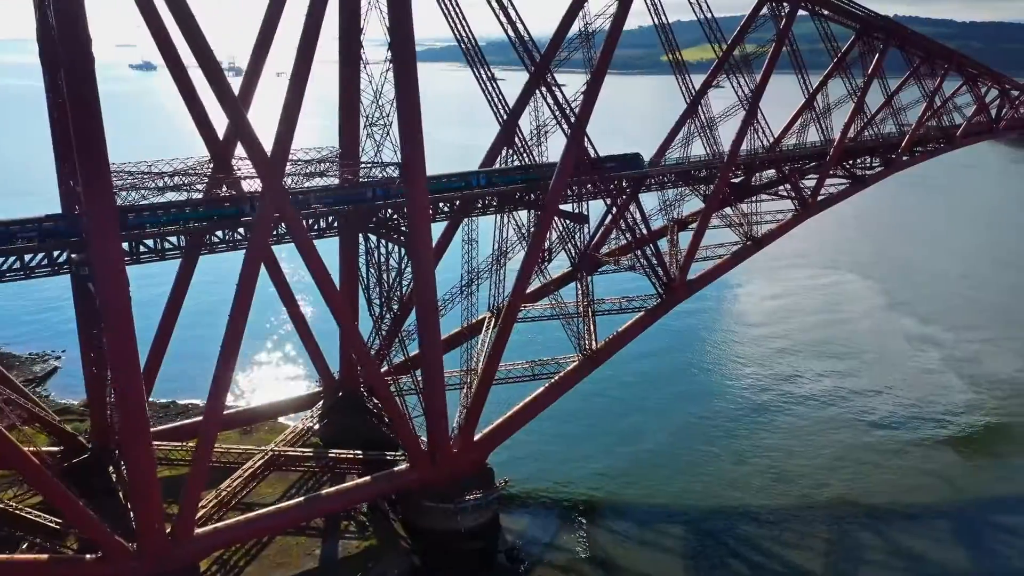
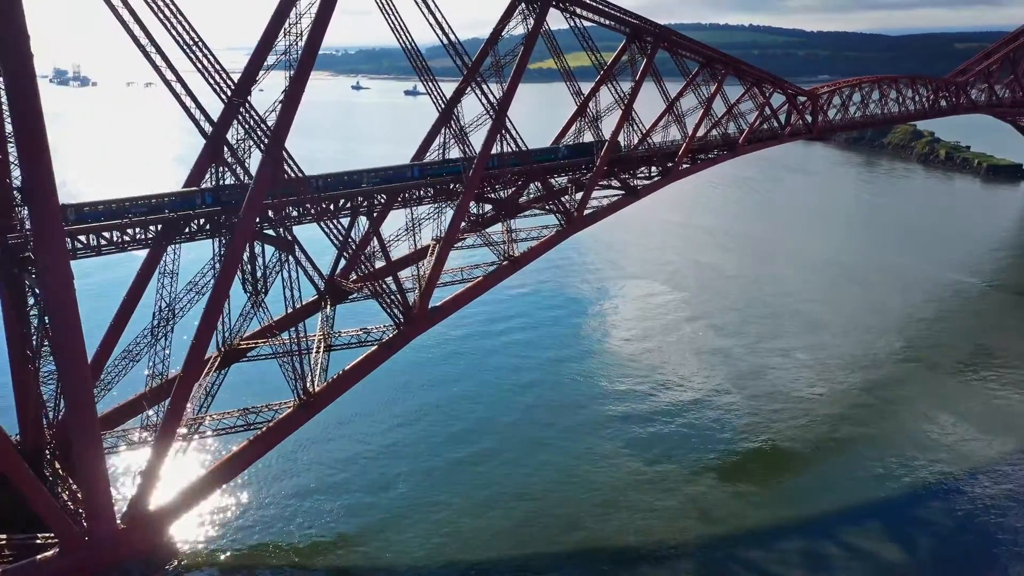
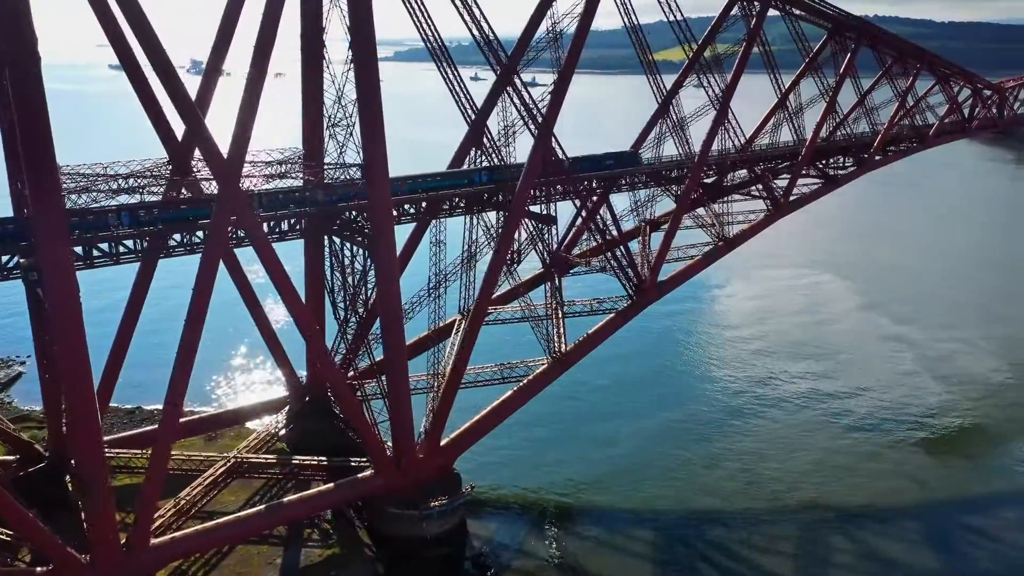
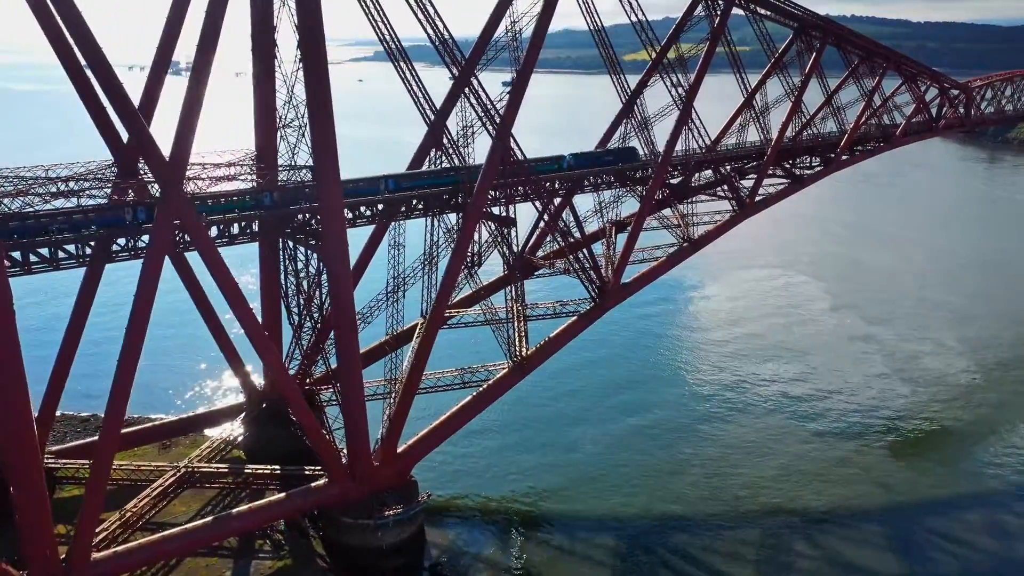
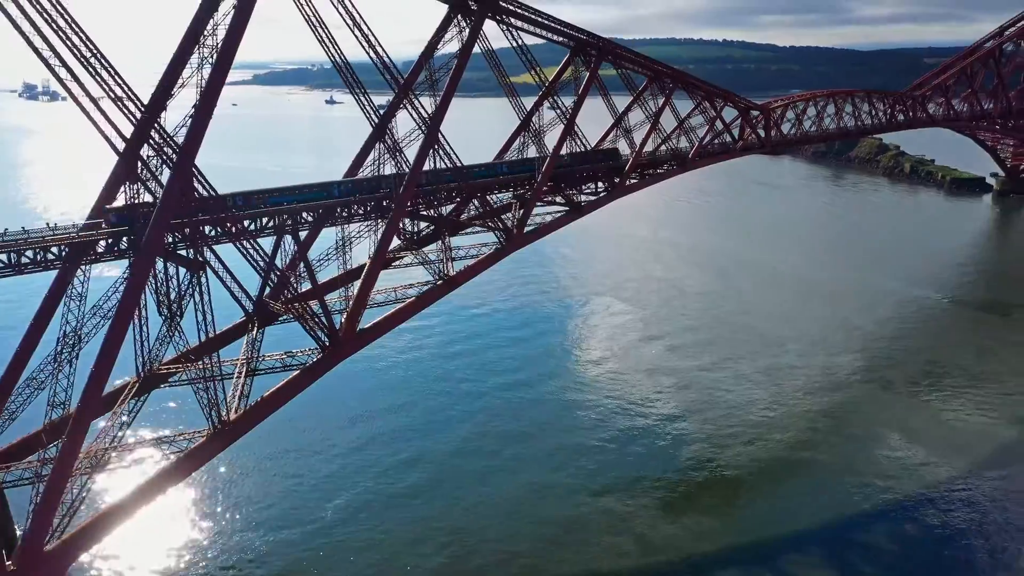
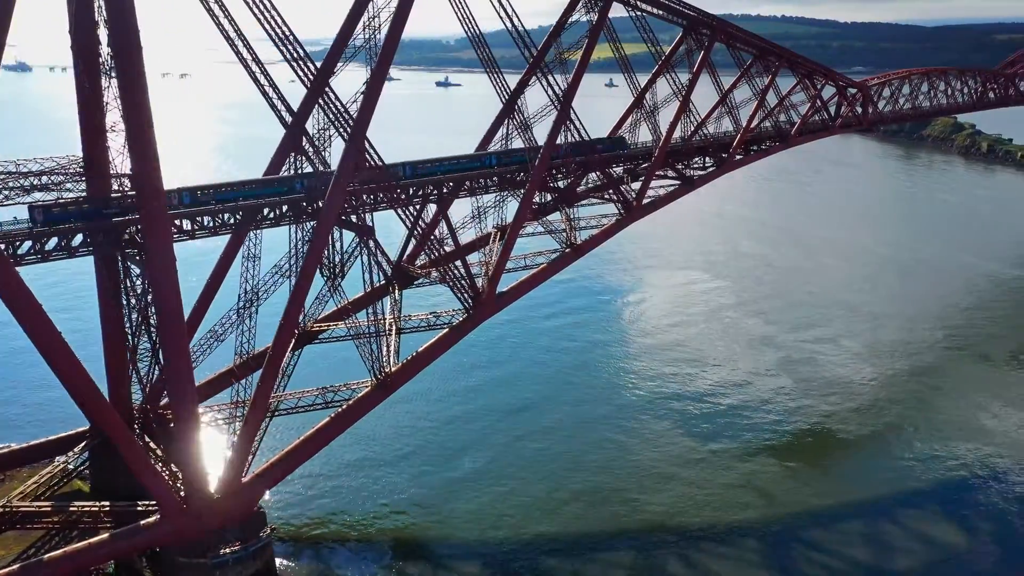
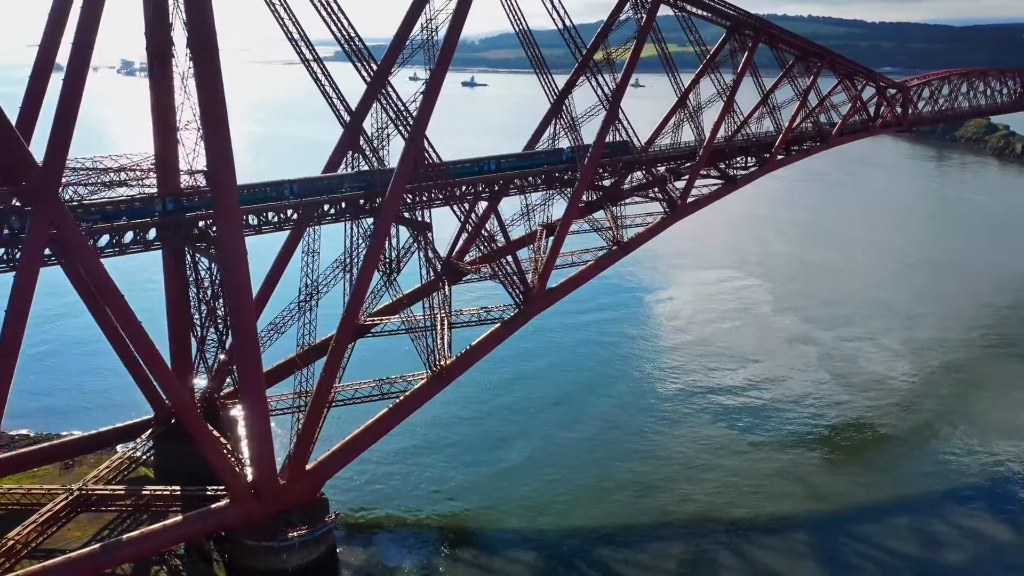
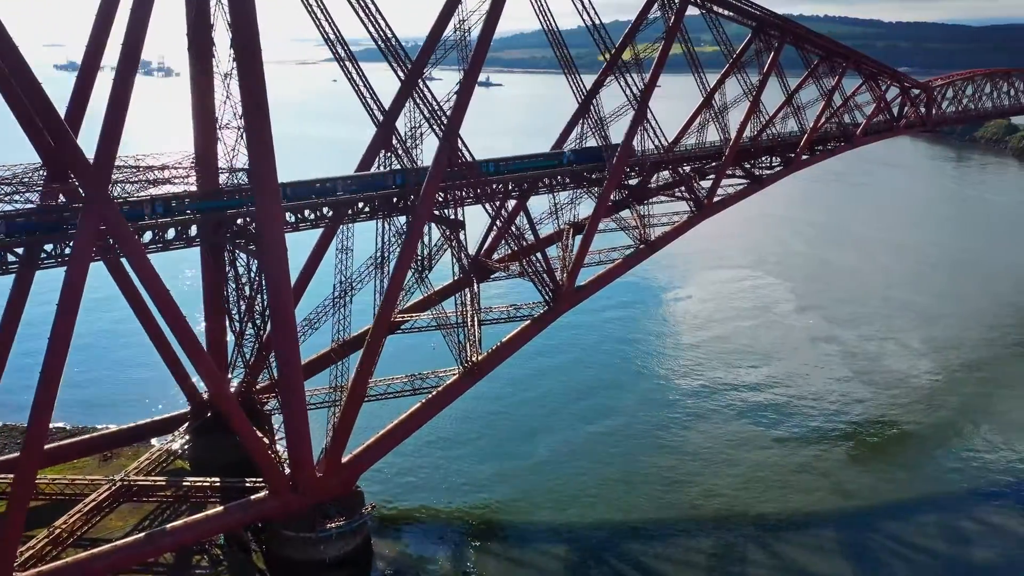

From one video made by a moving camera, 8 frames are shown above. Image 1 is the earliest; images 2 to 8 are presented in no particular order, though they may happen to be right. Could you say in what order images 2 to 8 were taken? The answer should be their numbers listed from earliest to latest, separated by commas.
3, 4, 8, 7, 6, 2, 5
